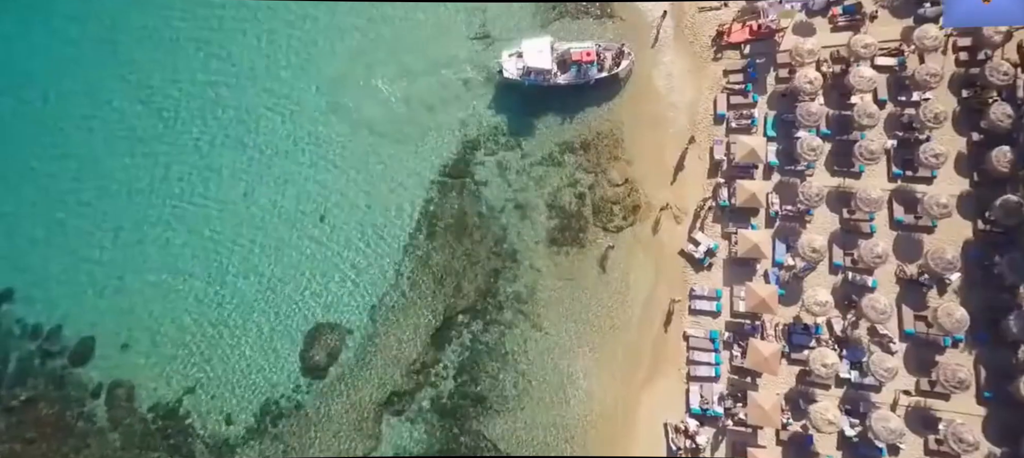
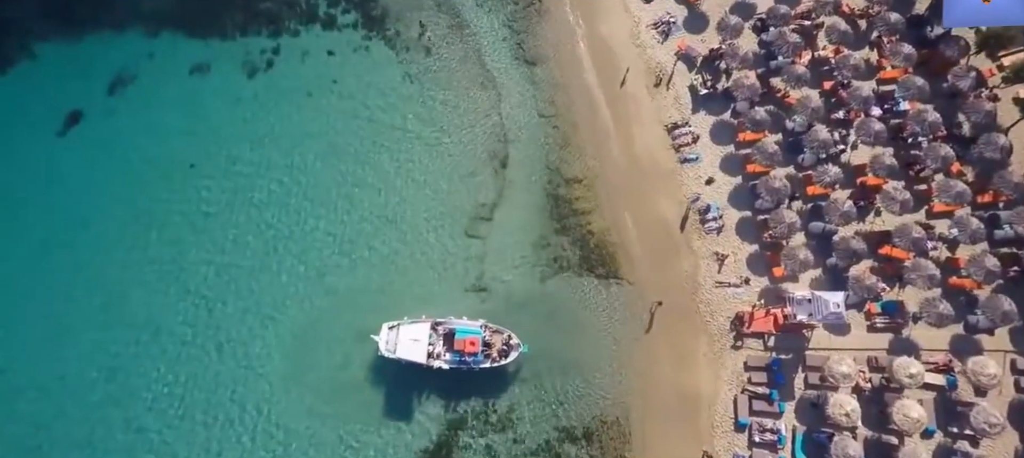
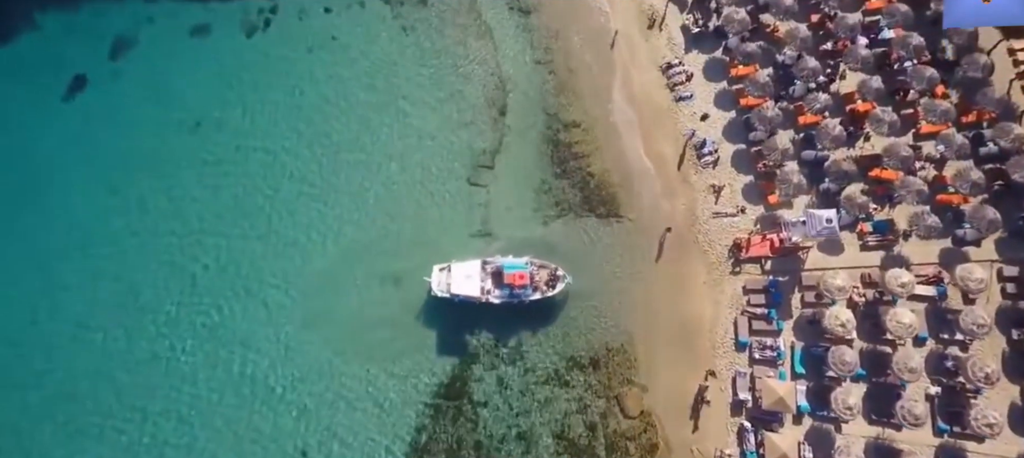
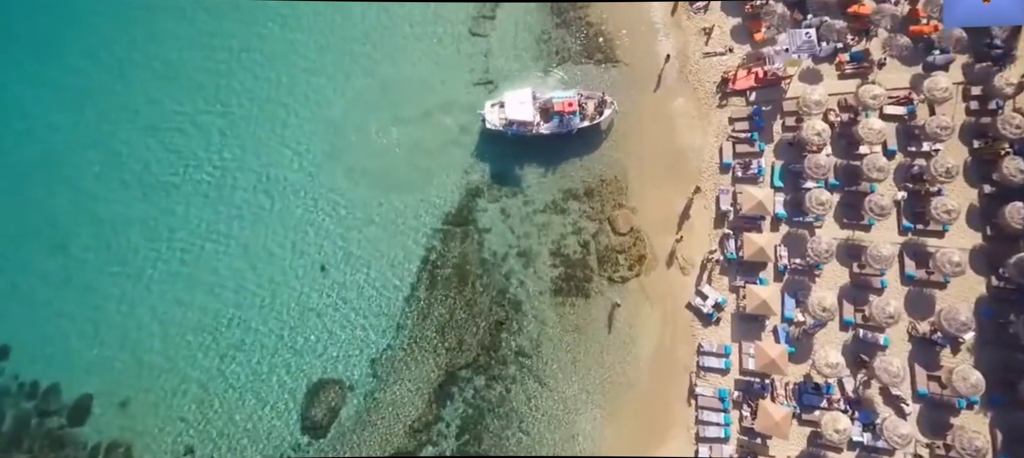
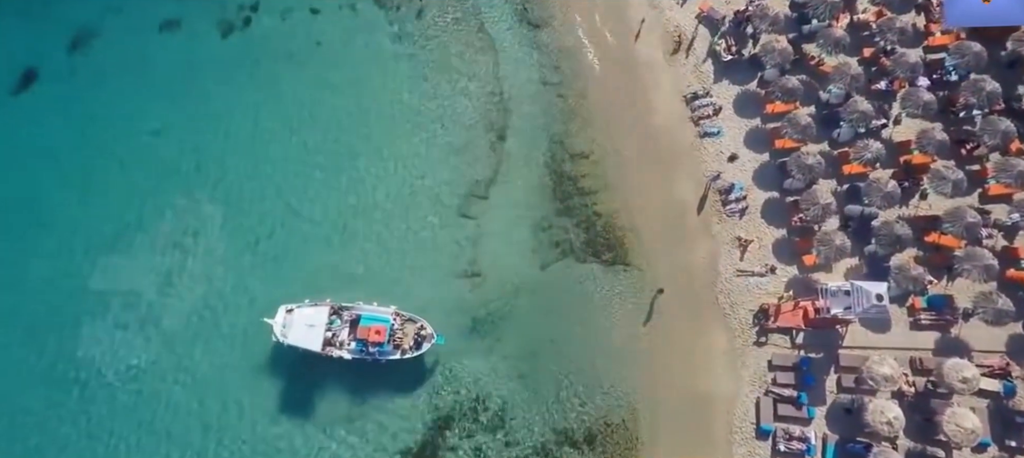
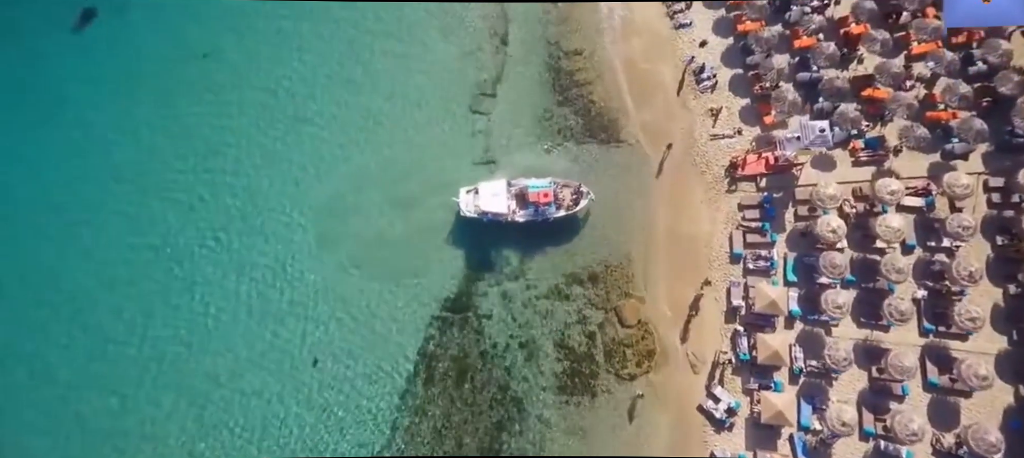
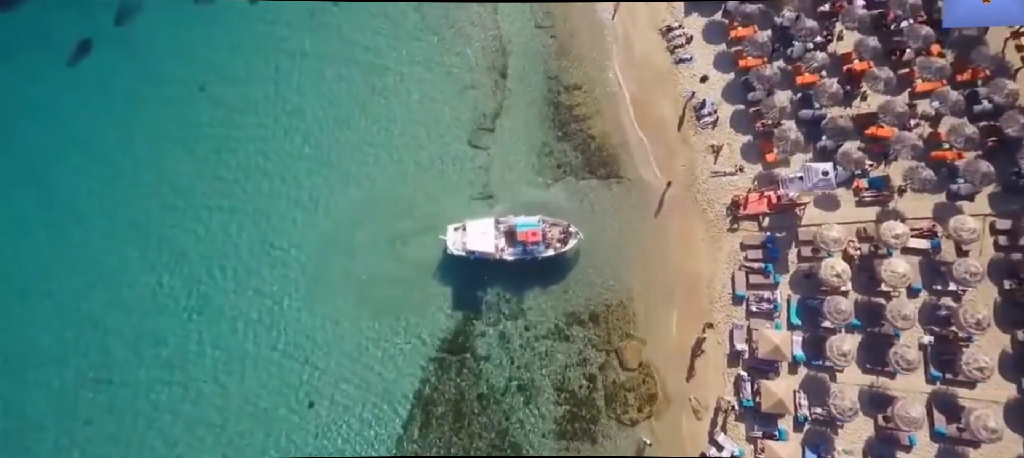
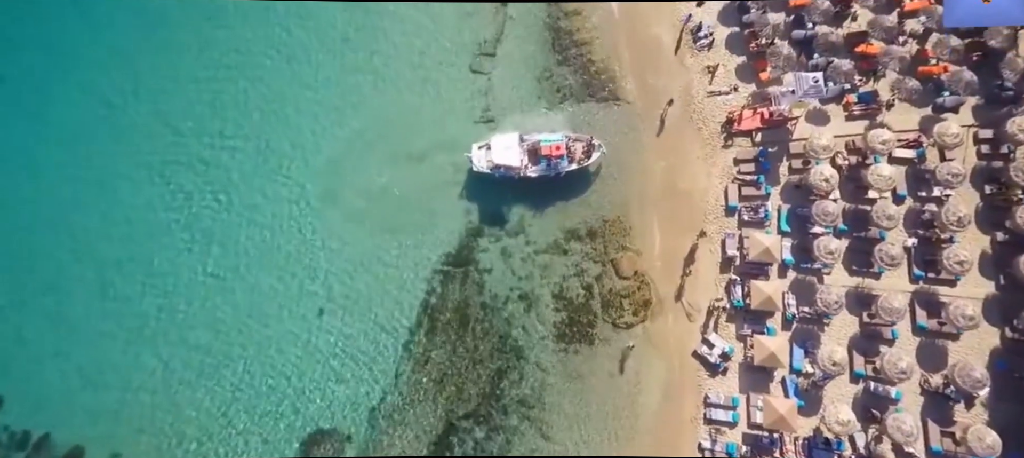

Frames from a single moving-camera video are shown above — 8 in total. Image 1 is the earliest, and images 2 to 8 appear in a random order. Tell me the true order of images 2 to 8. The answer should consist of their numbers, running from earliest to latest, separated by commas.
4, 8, 6, 7, 3, 2, 5
